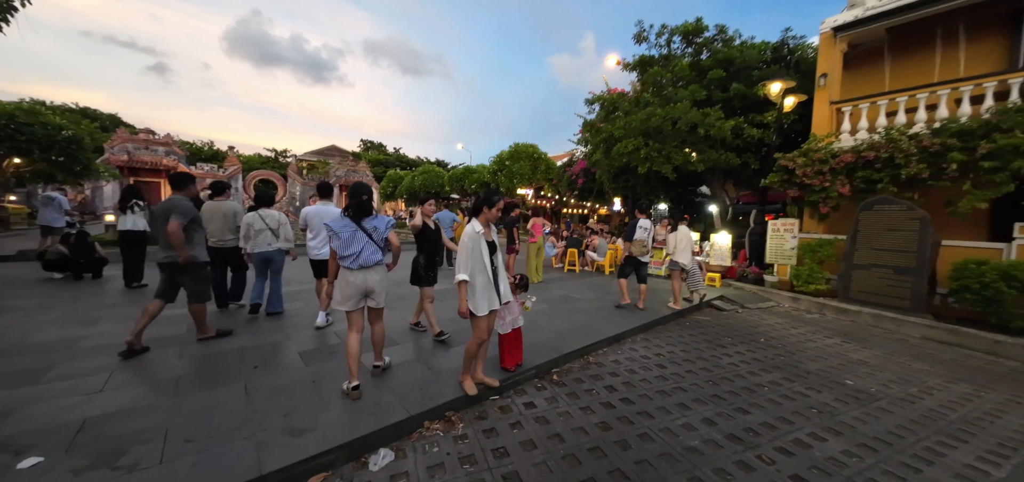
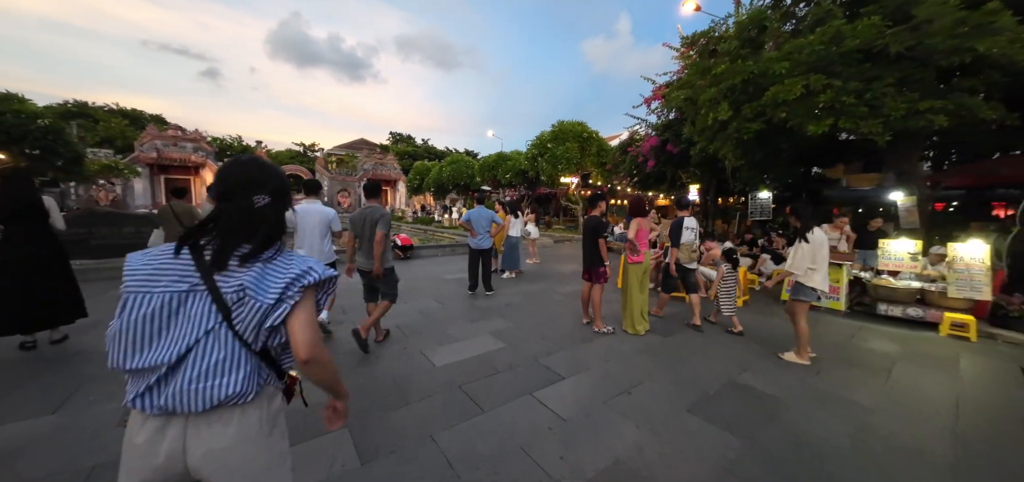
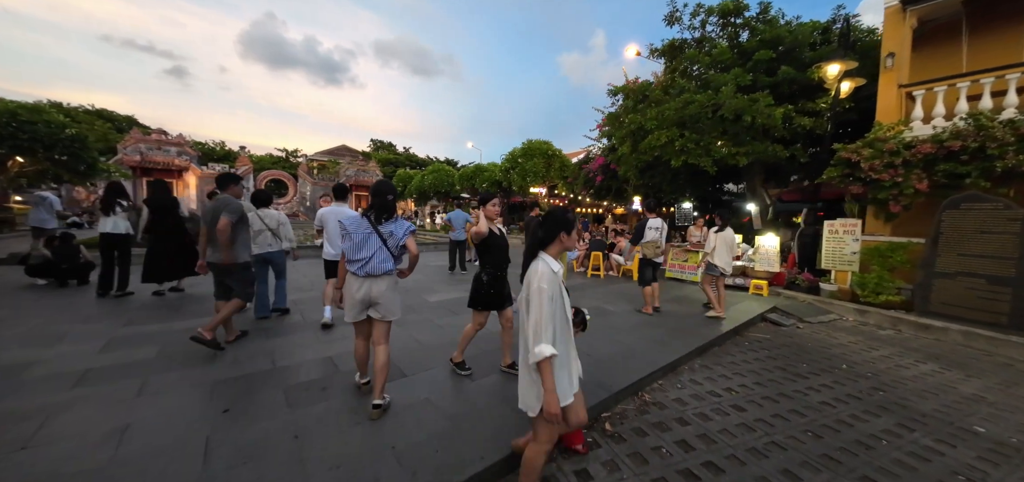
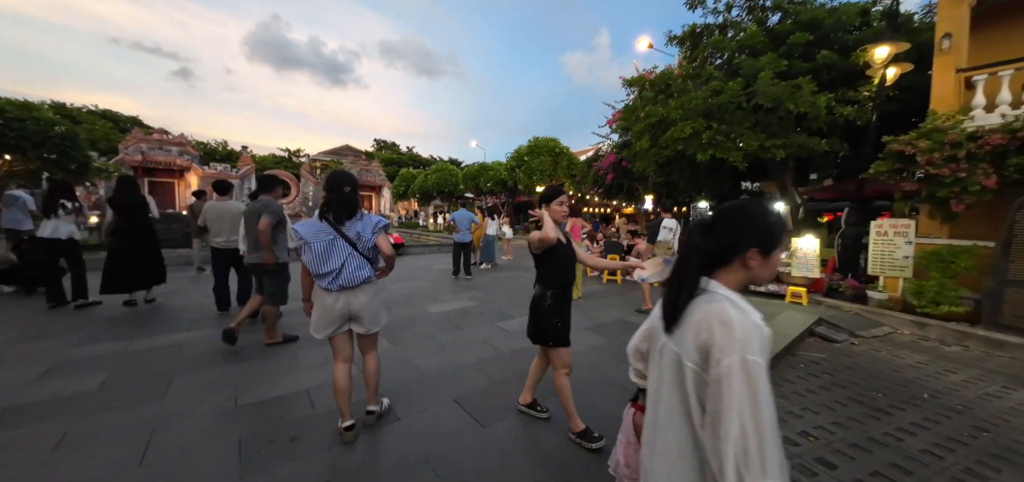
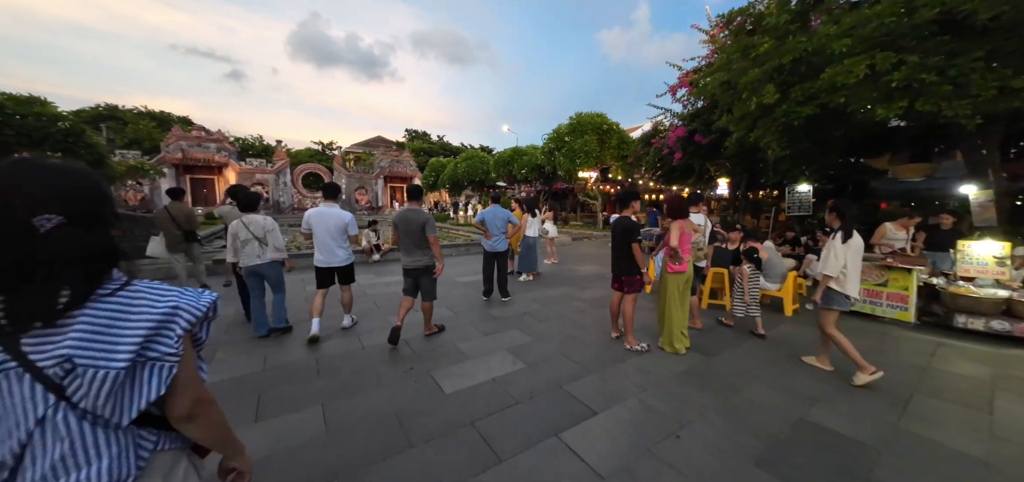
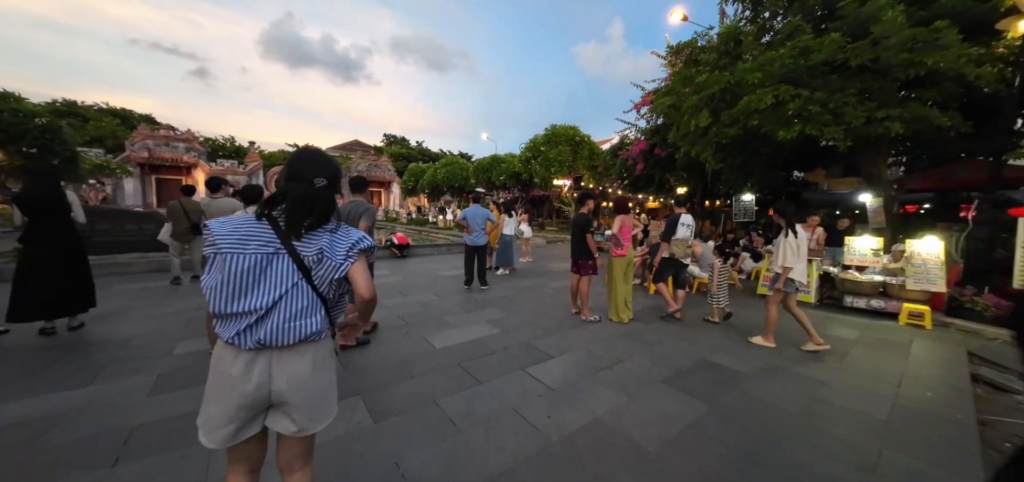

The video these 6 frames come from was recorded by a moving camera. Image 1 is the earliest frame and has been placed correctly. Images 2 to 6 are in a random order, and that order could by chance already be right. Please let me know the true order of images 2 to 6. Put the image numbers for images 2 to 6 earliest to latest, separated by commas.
3, 4, 6, 2, 5
